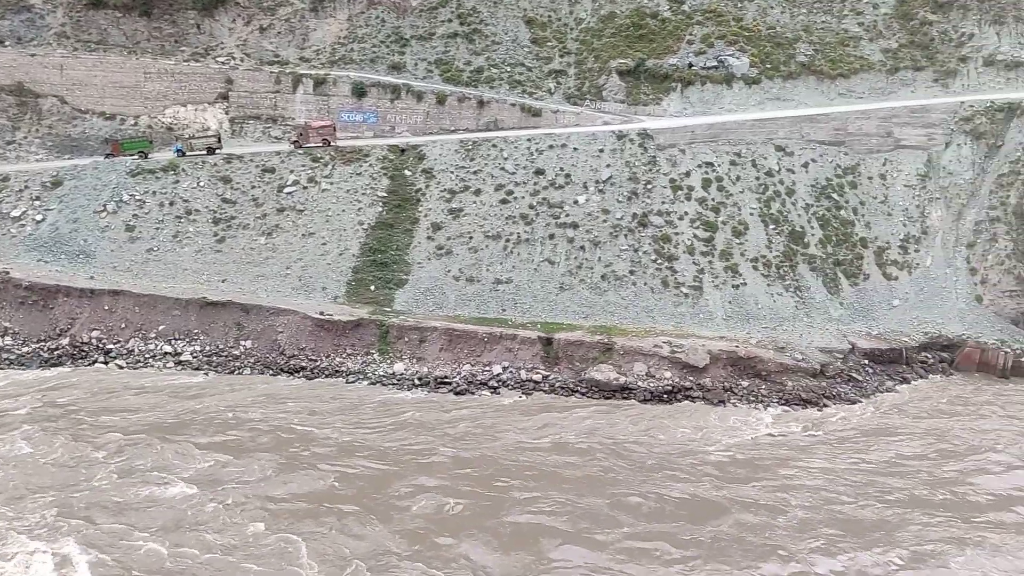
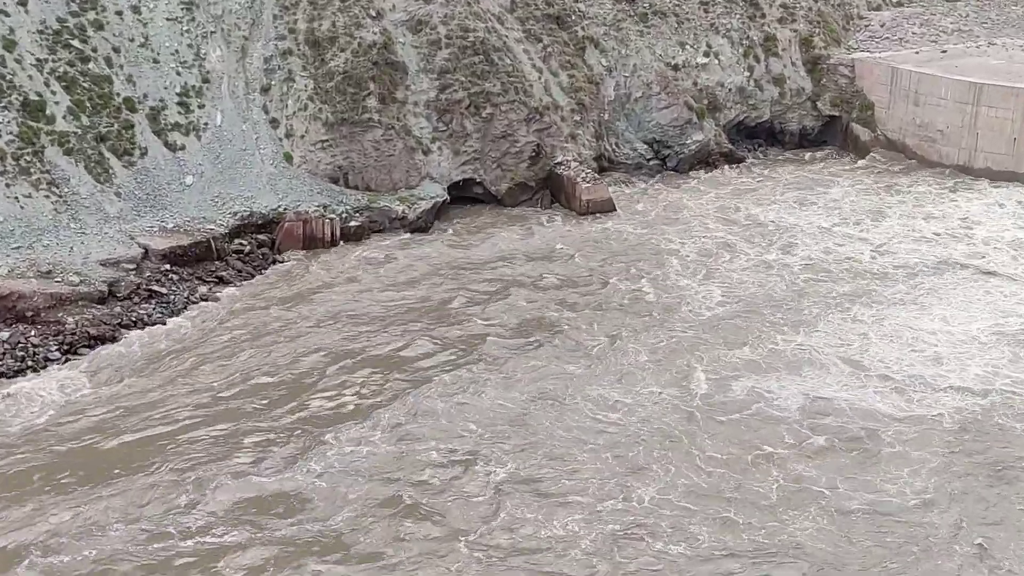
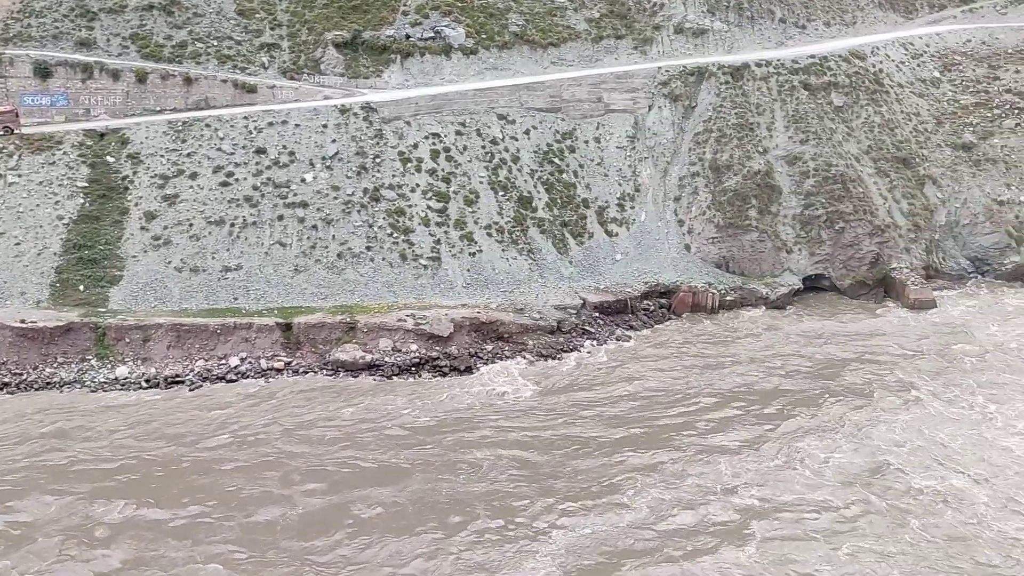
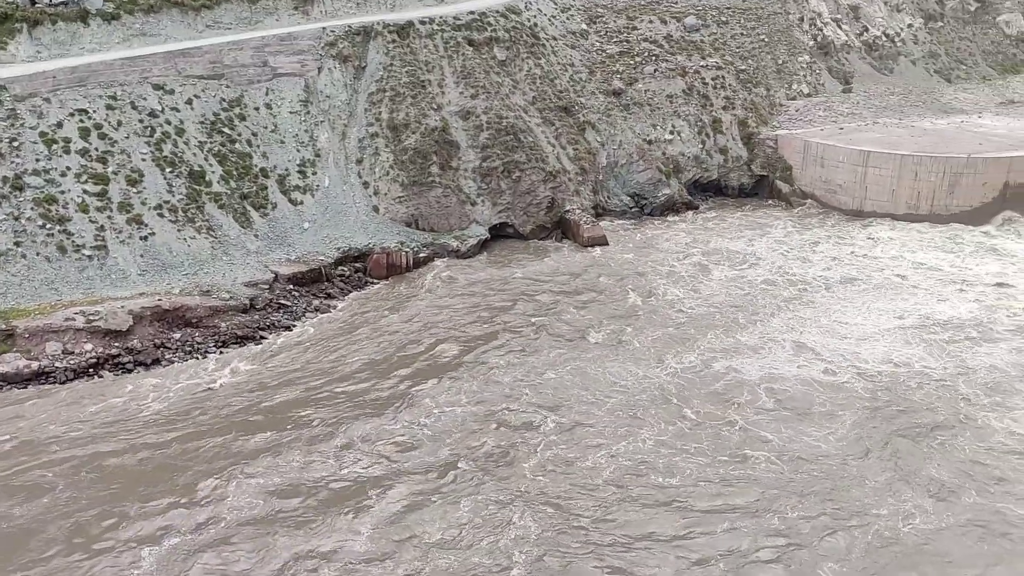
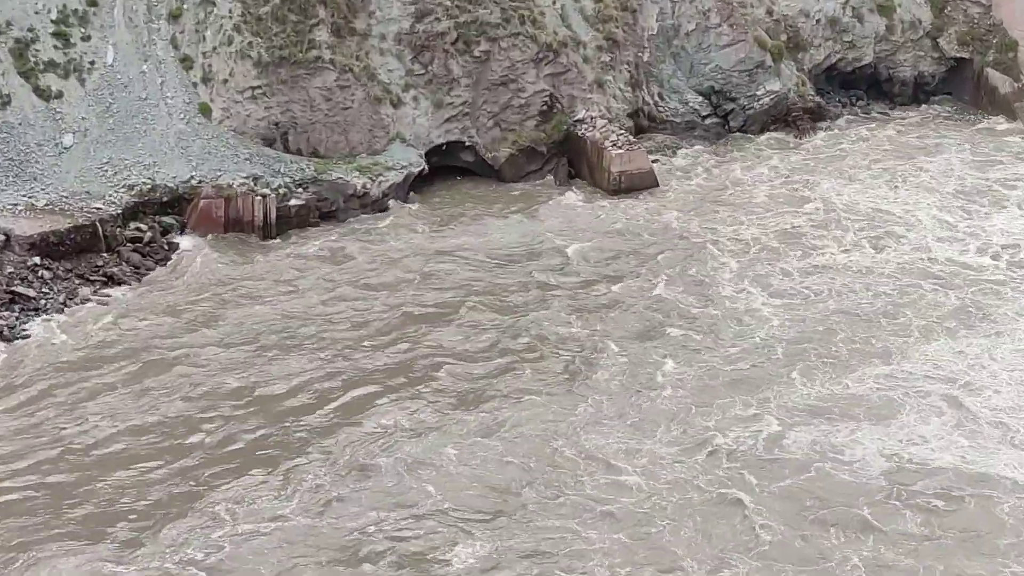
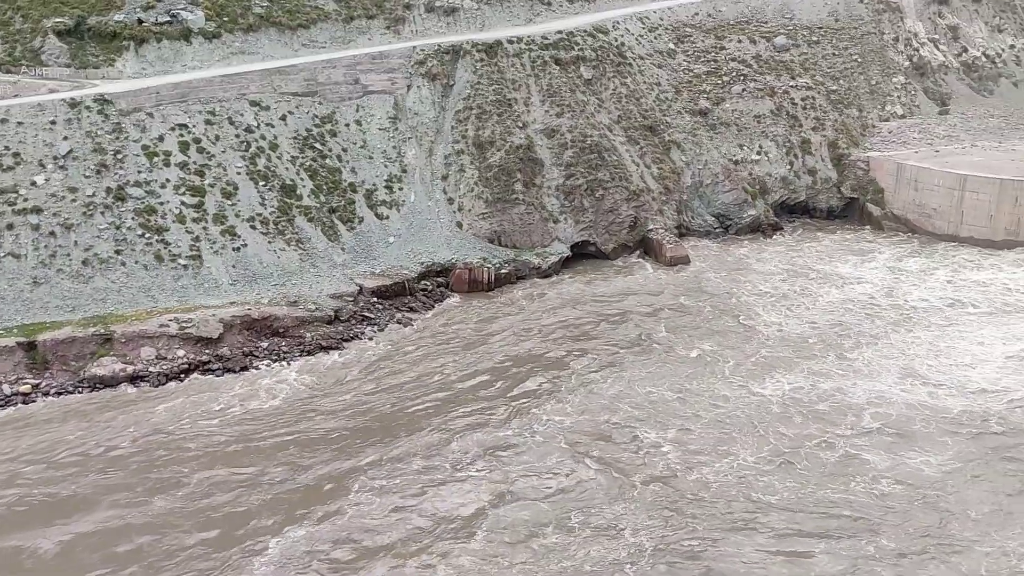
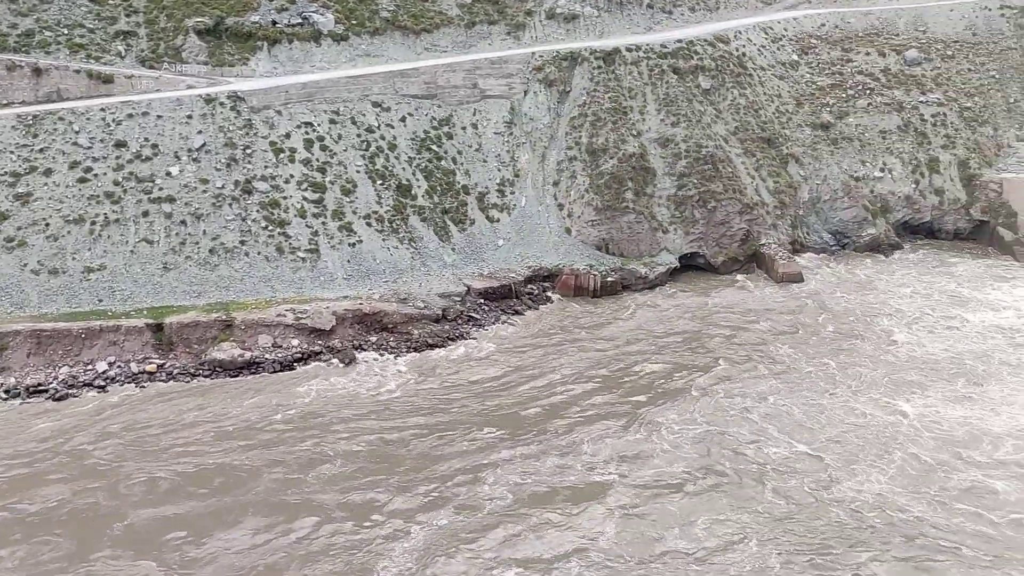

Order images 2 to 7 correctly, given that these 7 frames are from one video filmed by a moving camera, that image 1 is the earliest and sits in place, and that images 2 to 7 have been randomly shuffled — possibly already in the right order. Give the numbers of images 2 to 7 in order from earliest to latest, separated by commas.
3, 7, 6, 4, 2, 5
